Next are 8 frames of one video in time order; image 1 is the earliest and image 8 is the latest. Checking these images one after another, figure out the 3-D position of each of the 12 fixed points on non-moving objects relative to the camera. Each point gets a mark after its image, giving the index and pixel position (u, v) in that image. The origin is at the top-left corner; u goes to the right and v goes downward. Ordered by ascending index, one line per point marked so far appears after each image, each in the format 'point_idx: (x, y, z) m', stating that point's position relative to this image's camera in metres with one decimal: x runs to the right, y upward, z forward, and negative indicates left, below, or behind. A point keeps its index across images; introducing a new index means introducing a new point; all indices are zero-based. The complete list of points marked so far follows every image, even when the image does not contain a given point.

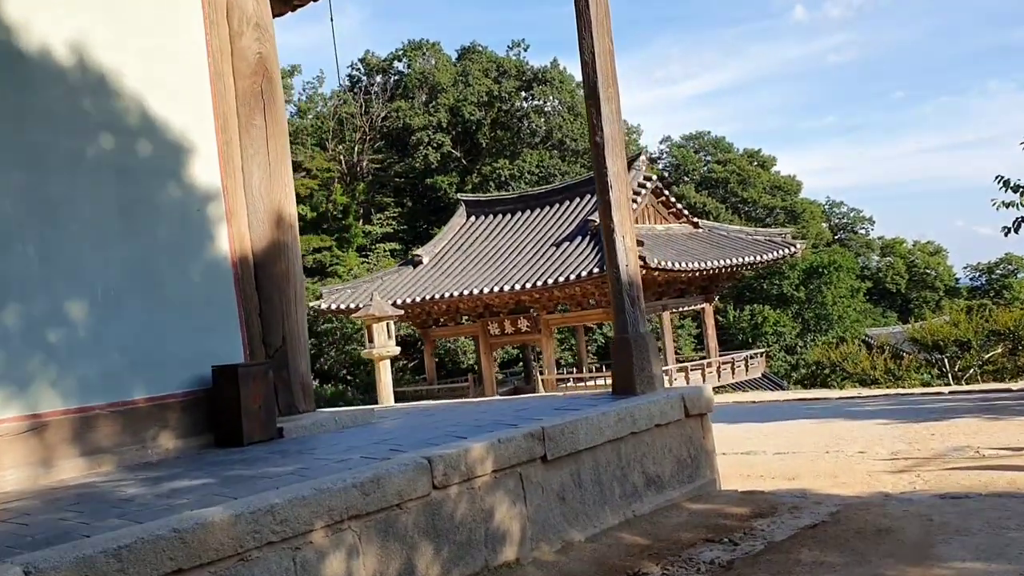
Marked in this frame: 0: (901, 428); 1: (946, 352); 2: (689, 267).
0: (+3.6, -1.3, +7.5) m
1: (+8.1, -1.2, +14.9) m
2: (+3.4, +0.4, +15.4) m
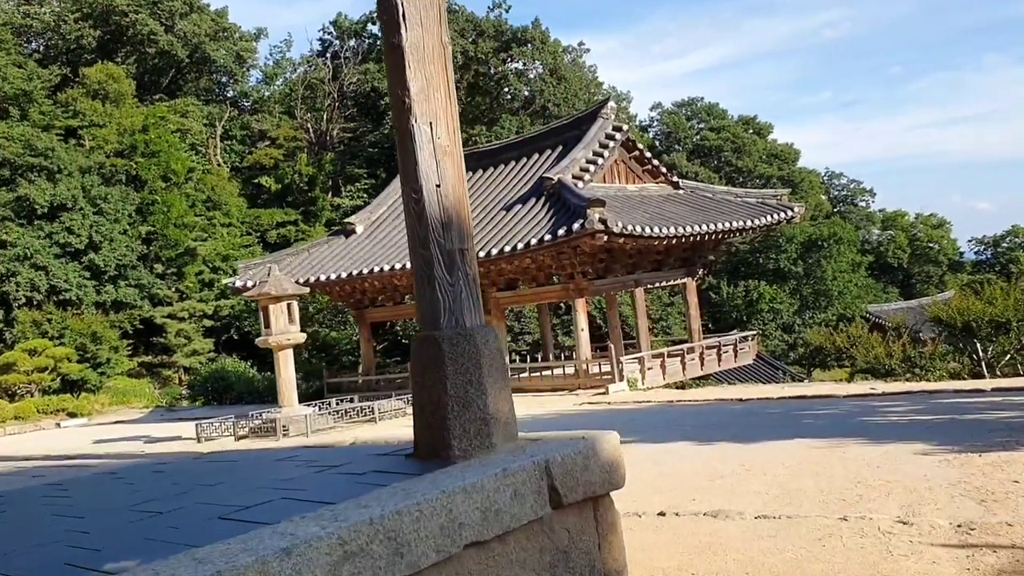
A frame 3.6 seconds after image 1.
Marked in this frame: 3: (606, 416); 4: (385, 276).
0: (+2.7, -1.1, +4.9) m
1: (+7.2, -0.8, +12.3) m
2: (+2.4, +0.9, +12.7) m
3: (+1.2, -1.7, +10.5) m
4: (-2.2, +0.2, +13.6) m
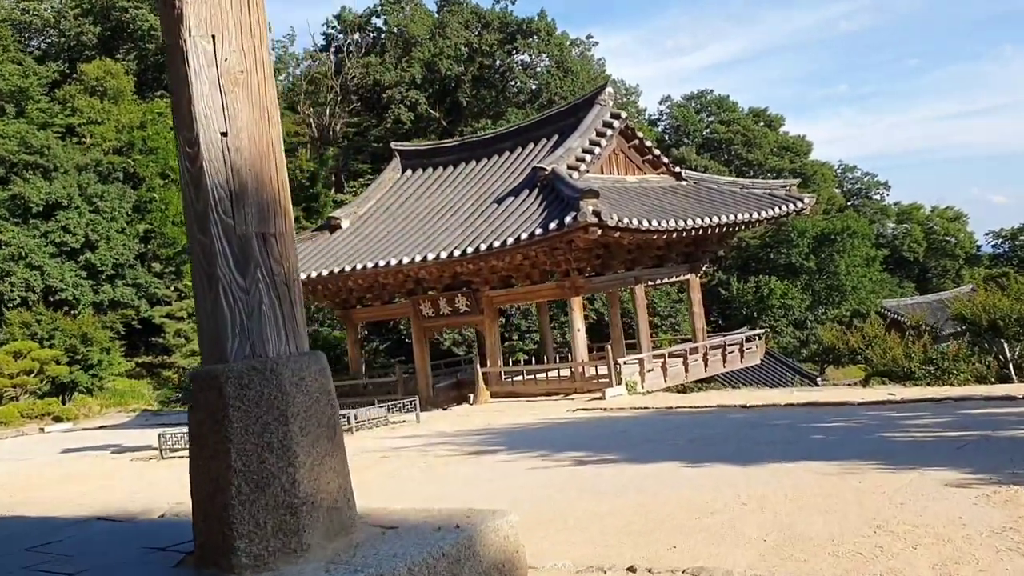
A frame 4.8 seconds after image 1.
0: (+2.4, -1.1, +4.0) m
1: (+7.0, -0.7, +11.4) m
2: (+2.3, +0.9, +11.8) m
3: (+1.1, -1.6, +9.6) m
4: (-2.3, +0.2, +12.8) m
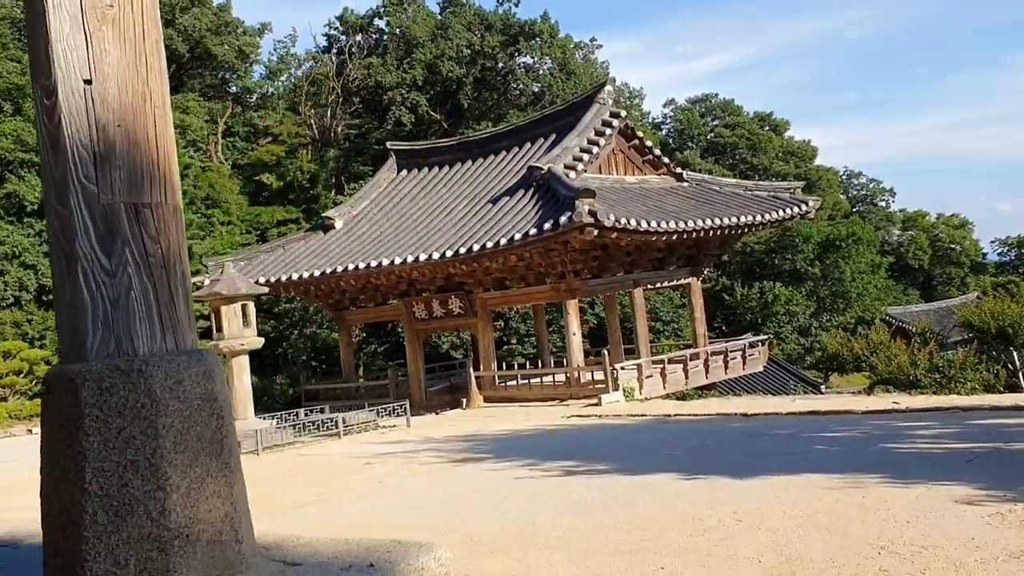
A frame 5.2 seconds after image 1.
0: (+2.3, -1.1, +3.7) m
1: (+6.9, -0.8, +11.1) m
2: (+2.2, +0.9, +11.5) m
3: (+1.0, -1.7, +9.3) m
4: (-2.4, +0.2, +12.5) m
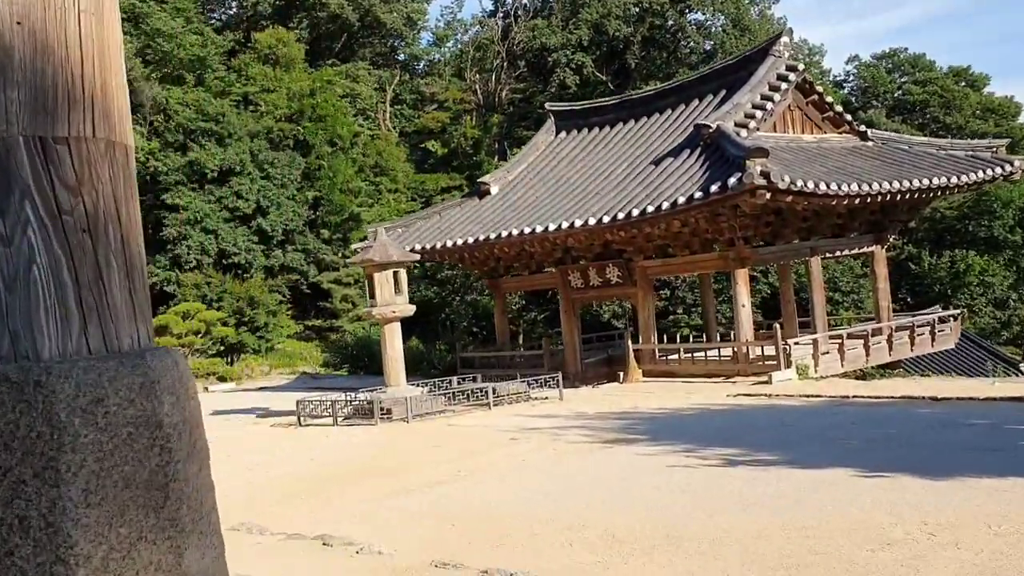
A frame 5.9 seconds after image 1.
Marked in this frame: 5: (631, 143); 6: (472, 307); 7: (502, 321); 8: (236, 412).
0: (+2.8, -1.0, +2.7) m
1: (+8.8, -0.5, +9.0) m
2: (+4.3, +1.3, +10.3) m
3: (+2.6, -1.3, +8.5) m
4: (0.0, +0.7, +12.3) m
5: (+2.0, +2.5, +13.9) m
6: (-0.9, -0.5, +19.1) m
7: (-0.2, -0.6, +14.6) m
8: (-3.7, -1.7, +10.7) m
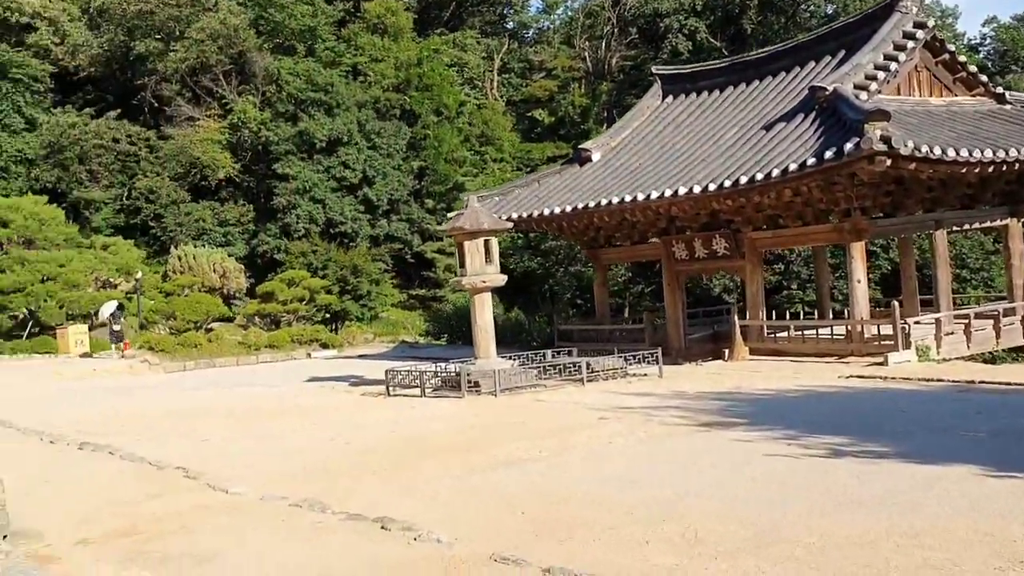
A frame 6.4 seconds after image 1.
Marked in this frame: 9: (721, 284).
0: (+3.0, -1.0, +2.1) m
1: (+9.8, -0.3, +7.5) m
2: (+5.5, +1.5, +9.3) m
3: (+3.5, -1.1, +7.8) m
4: (+1.4, +1.1, +11.8) m
5: (+3.7, +2.9, +13.1) m
6: (+1.4, +0.2, +18.8) m
7: (+1.5, -0.1, +14.2) m
8: (-2.5, -1.3, +10.9) m
9: (+4.6, +0.1, +17.7) m
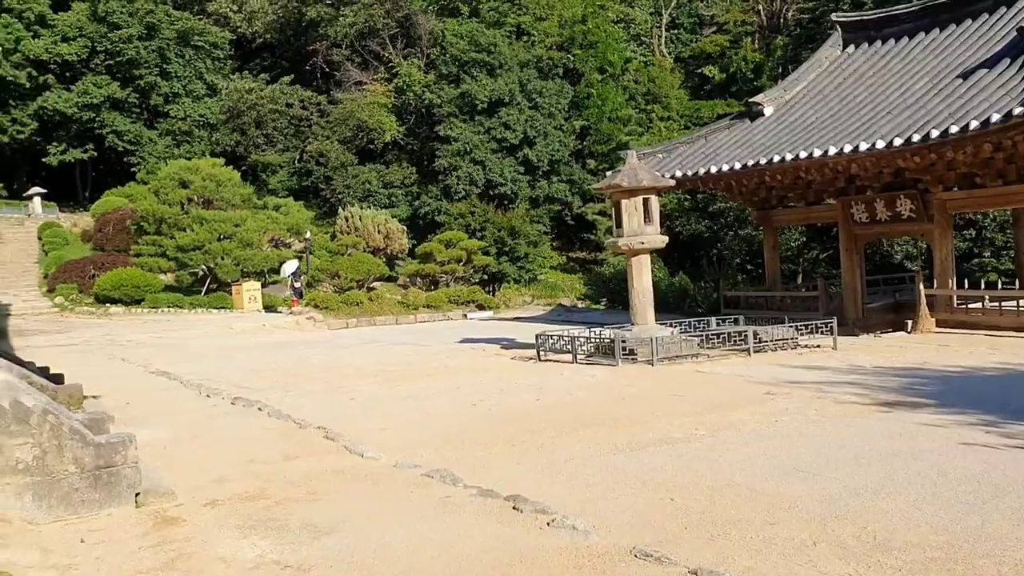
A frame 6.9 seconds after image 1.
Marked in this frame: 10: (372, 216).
0: (+3.2, -0.9, +1.1) m
1: (+10.9, -0.2, +5.0) m
2: (+7.1, +1.8, +7.7) m
3: (+4.9, -0.8, +6.7) m
4: (+3.7, +1.6, +10.9) m
5: (+6.1, +3.4, +11.6) m
6: (+5.0, +1.0, +17.8) m
7: (+4.2, +0.5, +13.3) m
8: (-0.4, -0.7, +10.9) m
9: (+7.9, +0.8, +16.1) m
10: (-3.5, +1.8, +19.7) m
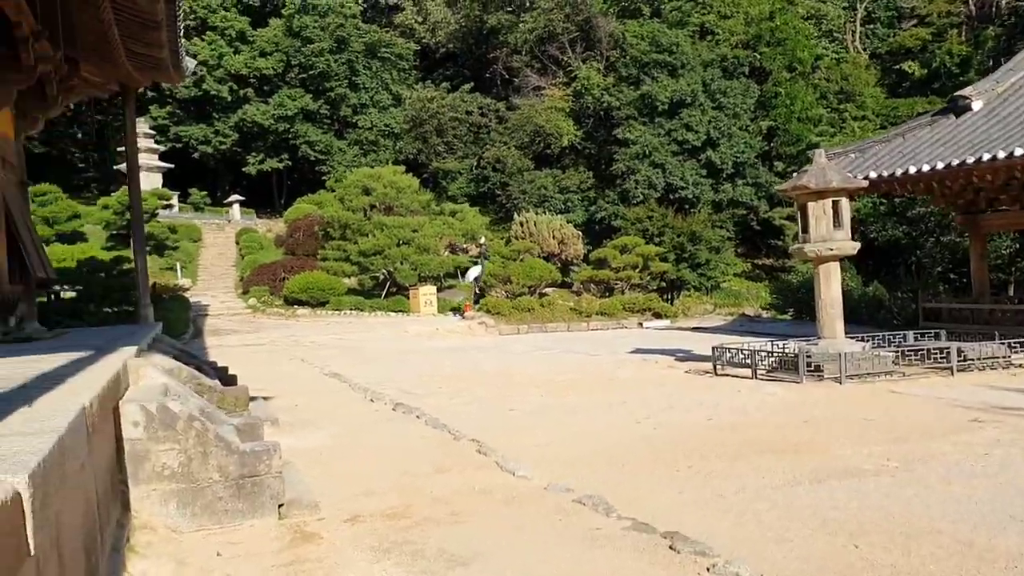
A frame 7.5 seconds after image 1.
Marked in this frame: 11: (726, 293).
0: (+3.2, -1.0, +0.2) m
1: (+11.6, -0.4, +2.3) m
2: (+8.5, +1.6, +5.6) m
3: (+6.1, -1.0, +5.2) m
4: (+5.9, +1.4, +9.6) m
5: (+8.5, +3.2, +9.7) m
6: (+8.8, +0.8, +16.0) m
7: (+7.0, +0.3, +11.8) m
8: (+1.9, -0.8, +10.5) m
9: (+11.2, +0.5, +13.7) m
10: (+0.9, +1.7, +19.8) m
11: (+5.1, -0.1, +19.7) m
